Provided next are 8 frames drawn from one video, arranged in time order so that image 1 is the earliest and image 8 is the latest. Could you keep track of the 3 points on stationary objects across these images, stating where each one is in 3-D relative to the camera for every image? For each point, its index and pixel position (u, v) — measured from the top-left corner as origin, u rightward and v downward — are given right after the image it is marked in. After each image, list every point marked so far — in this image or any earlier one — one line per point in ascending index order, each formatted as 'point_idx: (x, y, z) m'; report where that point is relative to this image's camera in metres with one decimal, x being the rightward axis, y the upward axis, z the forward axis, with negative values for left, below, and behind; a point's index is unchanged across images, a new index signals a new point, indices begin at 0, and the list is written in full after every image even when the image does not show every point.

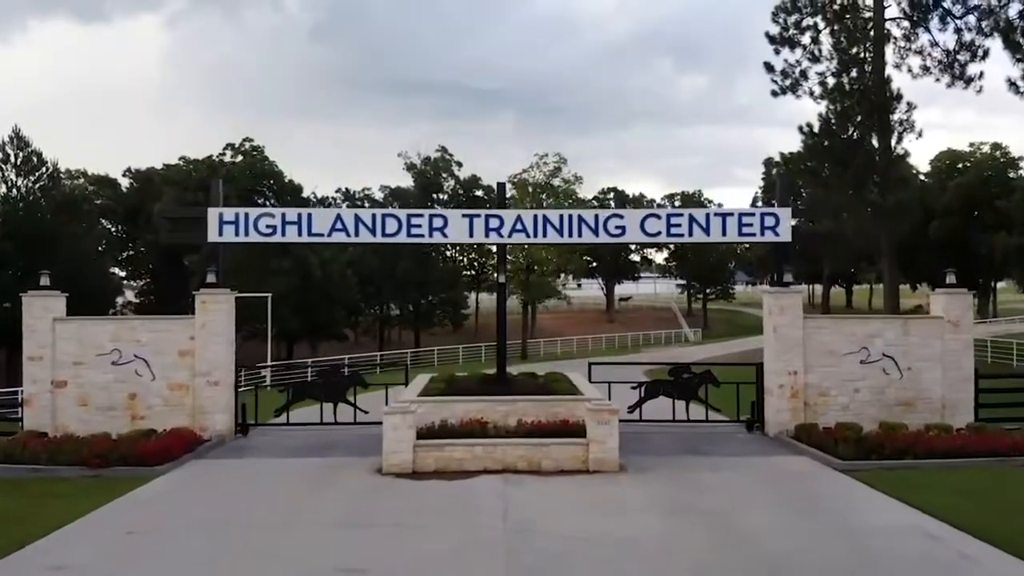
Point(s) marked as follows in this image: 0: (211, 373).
0: (-5.5, -1.6, +13.0) m
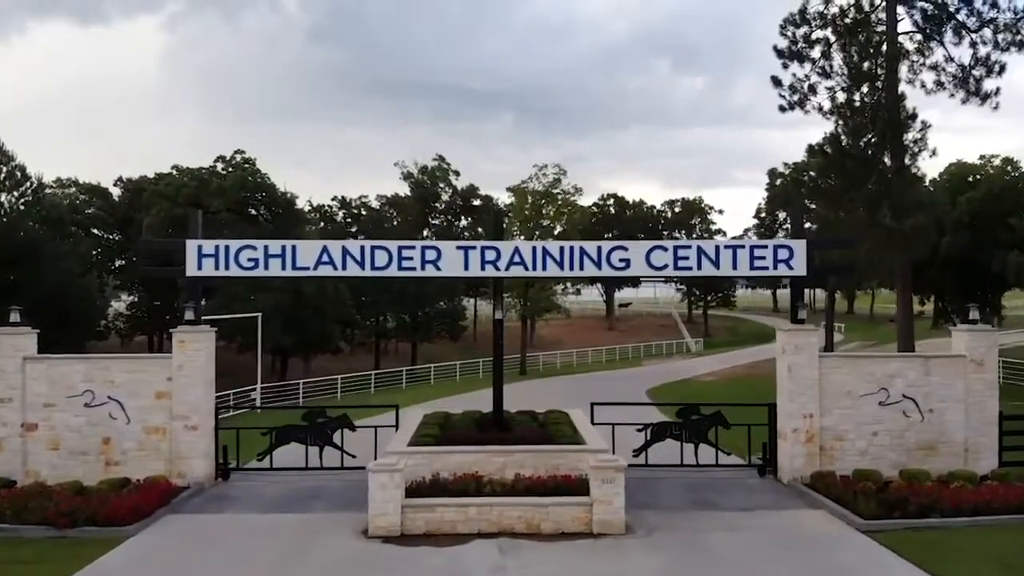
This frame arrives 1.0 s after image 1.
0: (-5.6, -2.2, +12.2) m
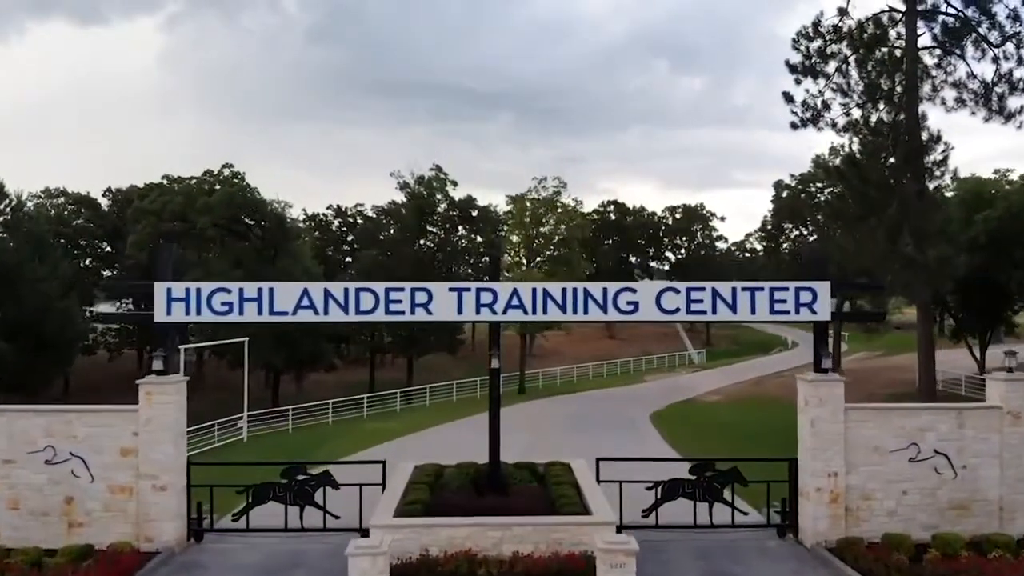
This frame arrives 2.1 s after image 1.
0: (-5.6, -3.0, +11.2) m
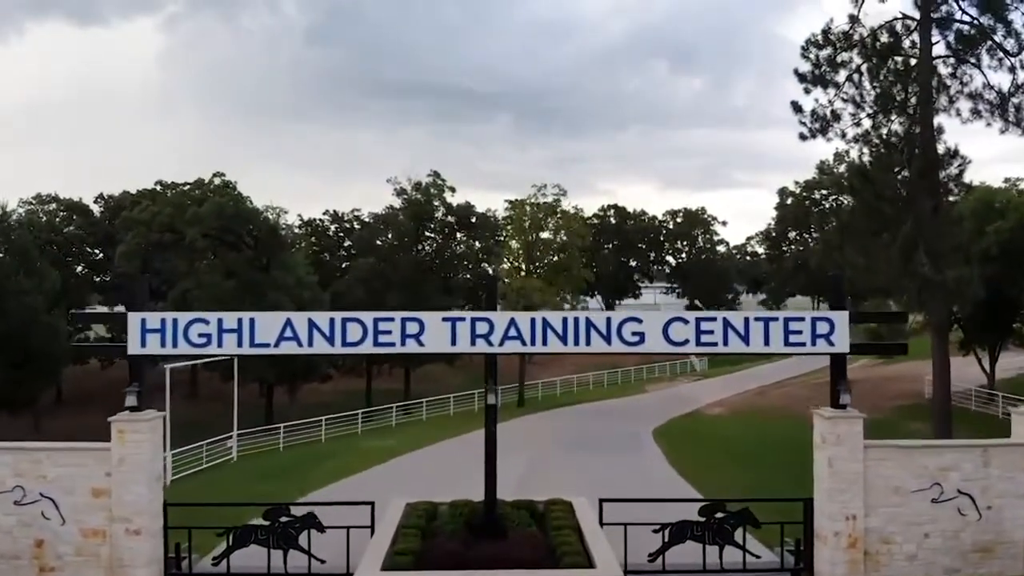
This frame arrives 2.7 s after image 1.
0: (-5.7, -3.4, +10.5) m
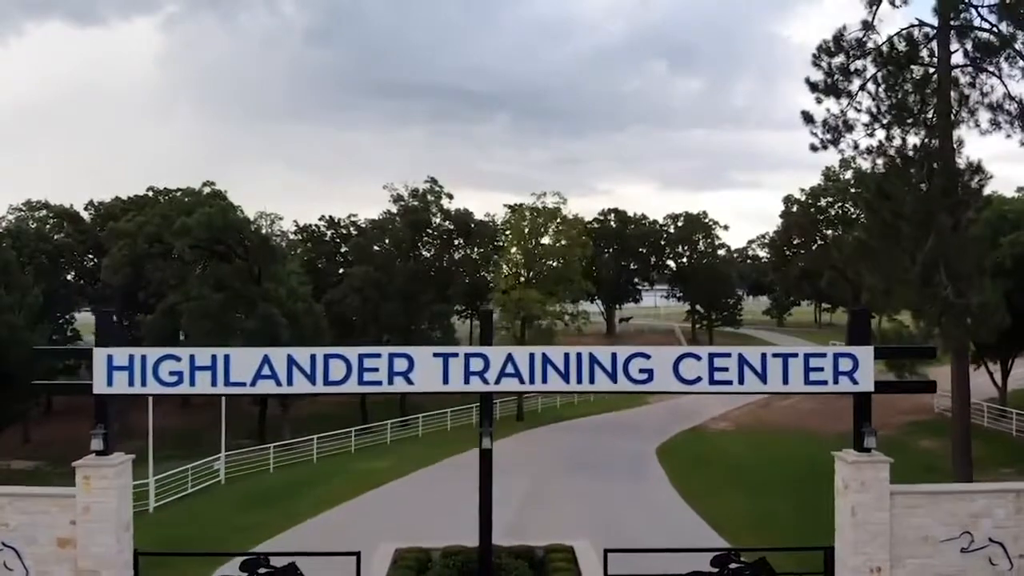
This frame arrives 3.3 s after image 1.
0: (-5.7, -3.9, +9.7) m
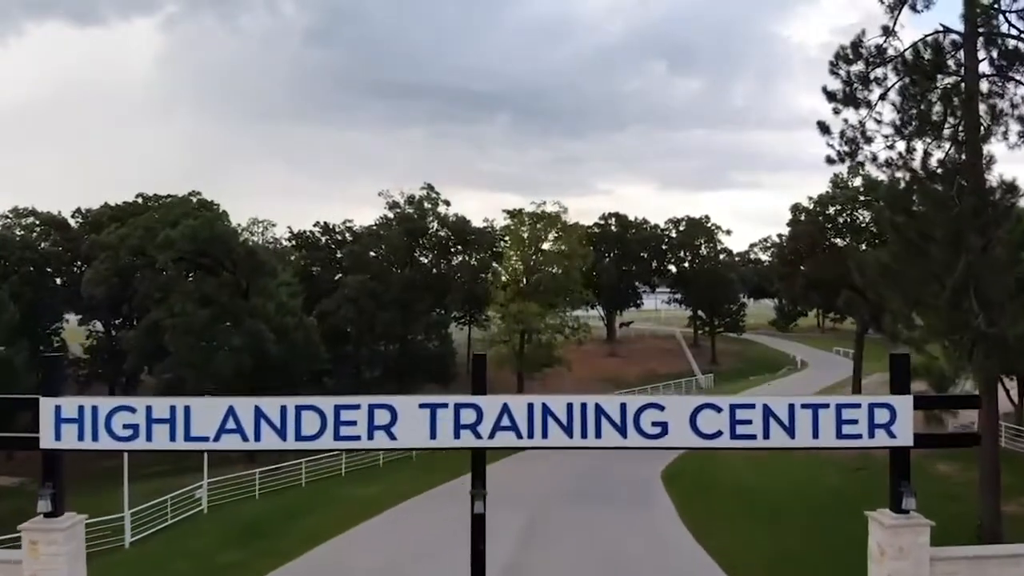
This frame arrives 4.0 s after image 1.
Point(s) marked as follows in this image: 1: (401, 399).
0: (-5.8, -4.4, +8.6) m
1: (-1.3, -1.3, +8.5) m
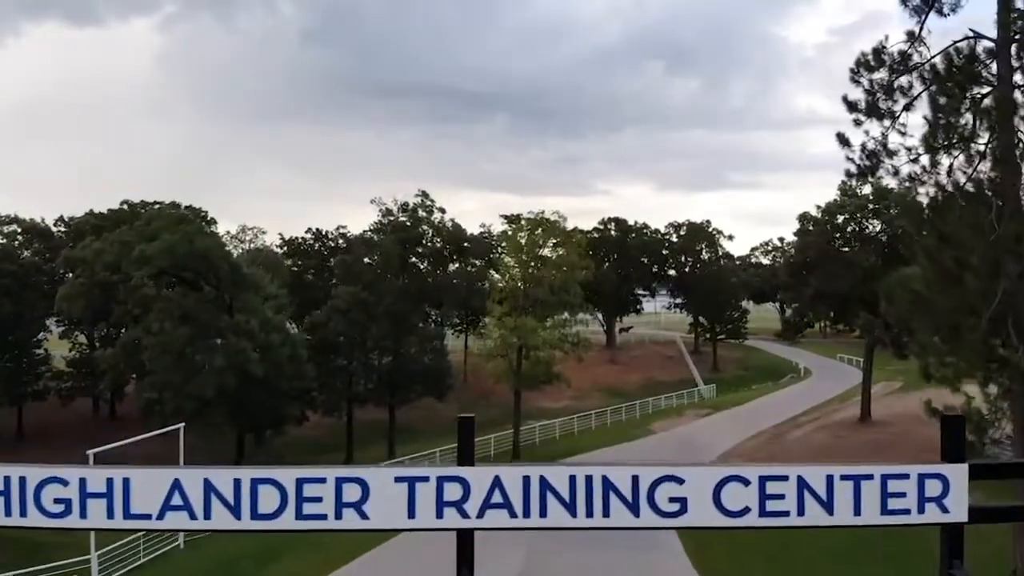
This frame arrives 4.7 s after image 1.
0: (-5.8, -5.0, +7.4) m
1: (-1.4, -1.9, +7.3) m
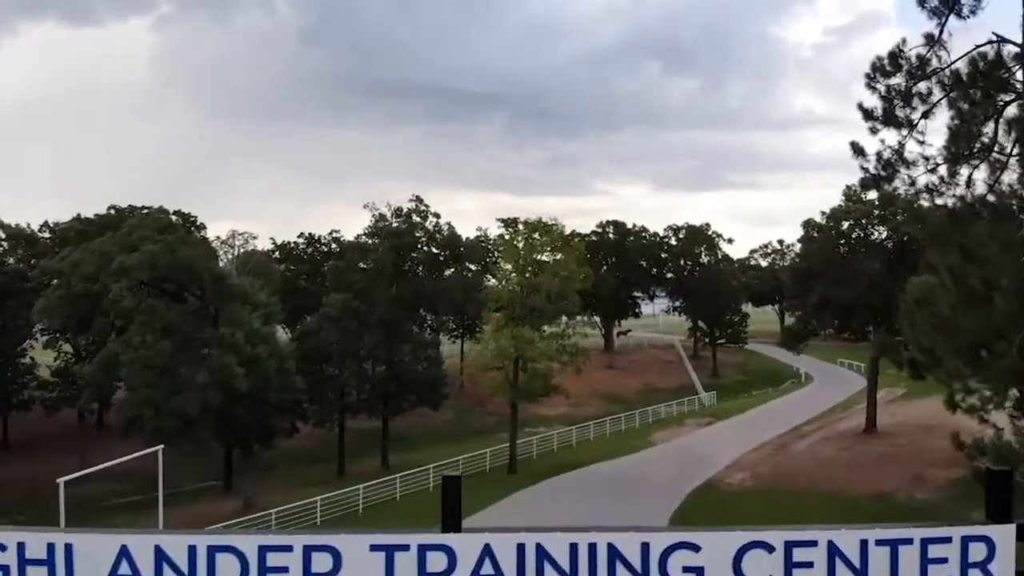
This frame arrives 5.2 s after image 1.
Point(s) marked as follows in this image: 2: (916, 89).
0: (-5.9, -5.3, +6.5) m
1: (-1.5, -2.3, +6.4) m
2: (+7.8, +3.8, +13.7) m
